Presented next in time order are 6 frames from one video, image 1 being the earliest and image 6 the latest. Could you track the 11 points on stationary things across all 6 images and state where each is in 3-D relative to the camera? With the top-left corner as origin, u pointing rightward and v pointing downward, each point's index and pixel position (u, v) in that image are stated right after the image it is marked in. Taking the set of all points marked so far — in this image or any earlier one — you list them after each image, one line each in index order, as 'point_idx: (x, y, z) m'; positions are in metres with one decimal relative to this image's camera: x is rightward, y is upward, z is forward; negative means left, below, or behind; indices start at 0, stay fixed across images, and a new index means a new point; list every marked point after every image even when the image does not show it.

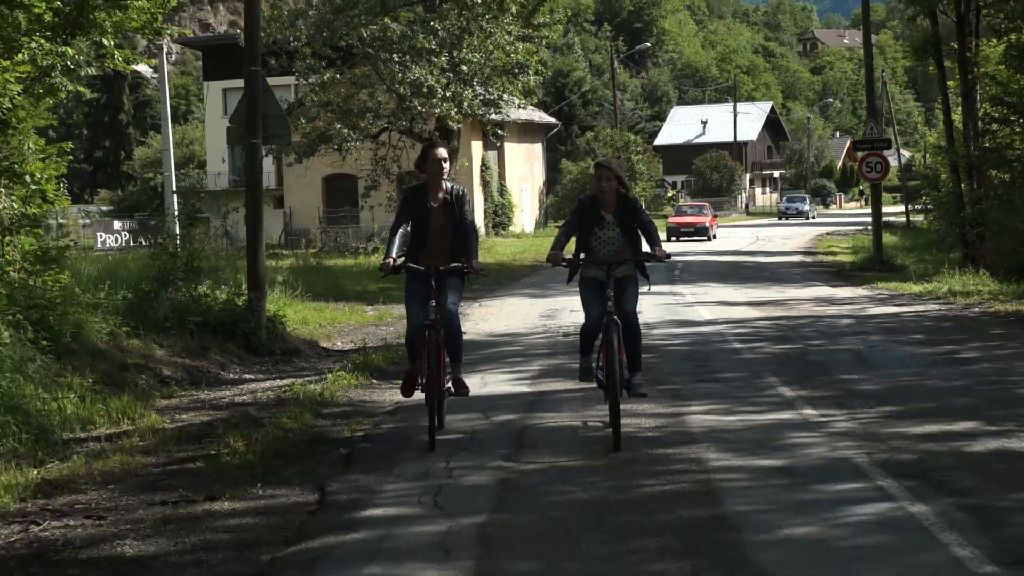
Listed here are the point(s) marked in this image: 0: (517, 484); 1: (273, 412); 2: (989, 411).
0: (0.0, -0.7, +6.2) m
1: (-1.2, -0.6, +8.9) m
2: (+2.0, -0.5, +7.6) m
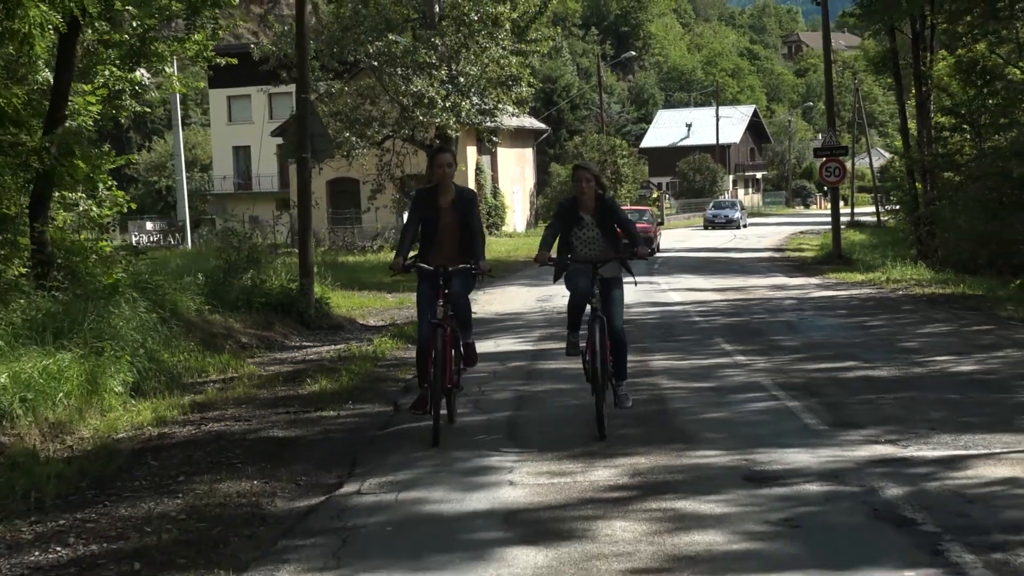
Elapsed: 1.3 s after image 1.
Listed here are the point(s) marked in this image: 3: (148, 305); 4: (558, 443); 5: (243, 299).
0: (+0.1, -0.6, +9.0) m
1: (-1.1, -0.5, +11.8) m
2: (+2.1, -0.4, +10.5) m
3: (-2.6, -0.1, +12.7) m
4: (+0.2, -0.6, +7.3) m
5: (-2.2, -0.1, +14.9) m
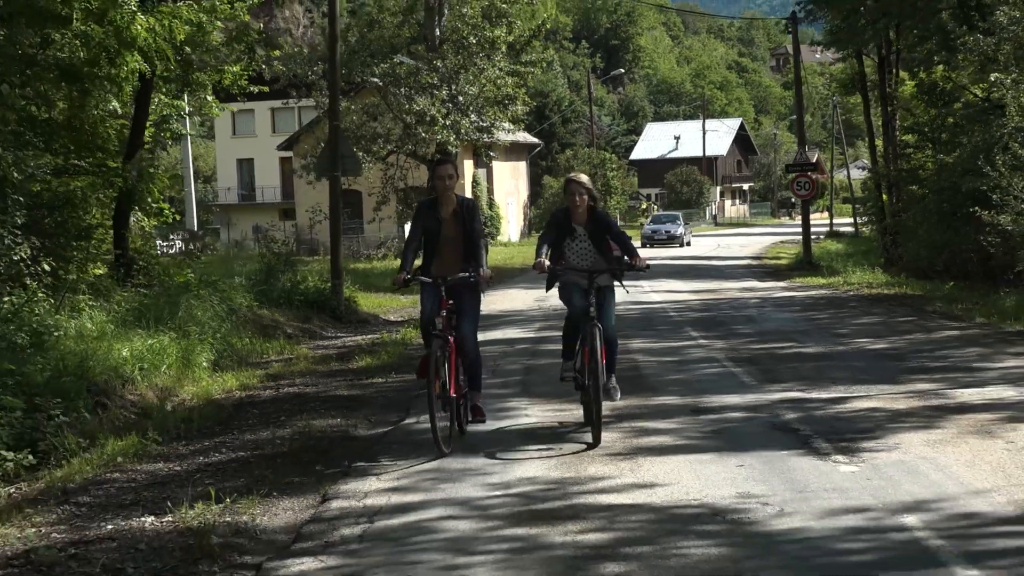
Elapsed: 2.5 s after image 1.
0: (+0.1, -0.5, +11.6) m
1: (-1.1, -0.5, +14.3) m
2: (+2.1, -0.4, +13.0) m
3: (-2.5, -0.1, +15.2) m
4: (+0.3, -0.6, +9.9) m
5: (-2.2, -0.1, +17.4) m
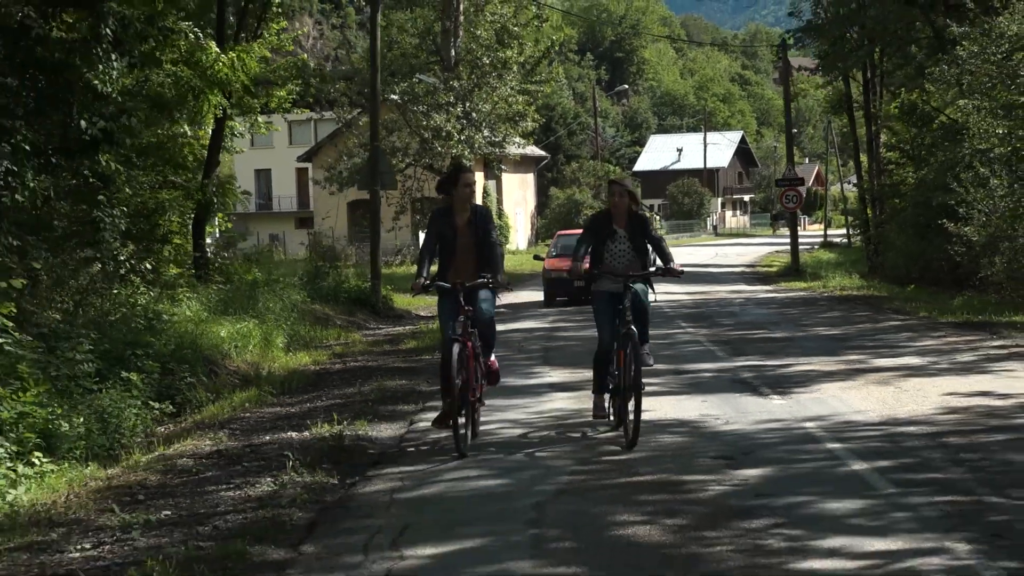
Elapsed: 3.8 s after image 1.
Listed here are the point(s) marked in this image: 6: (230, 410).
0: (+0.3, -0.5, +14.3) m
1: (-0.9, -0.4, +17.0) m
2: (+2.3, -0.4, +15.8) m
3: (-2.3, 0.0, +18.0) m
4: (+0.4, -0.5, +12.6) m
5: (-2.0, -0.1, +20.2) m
6: (-1.7, -0.7, +10.9) m
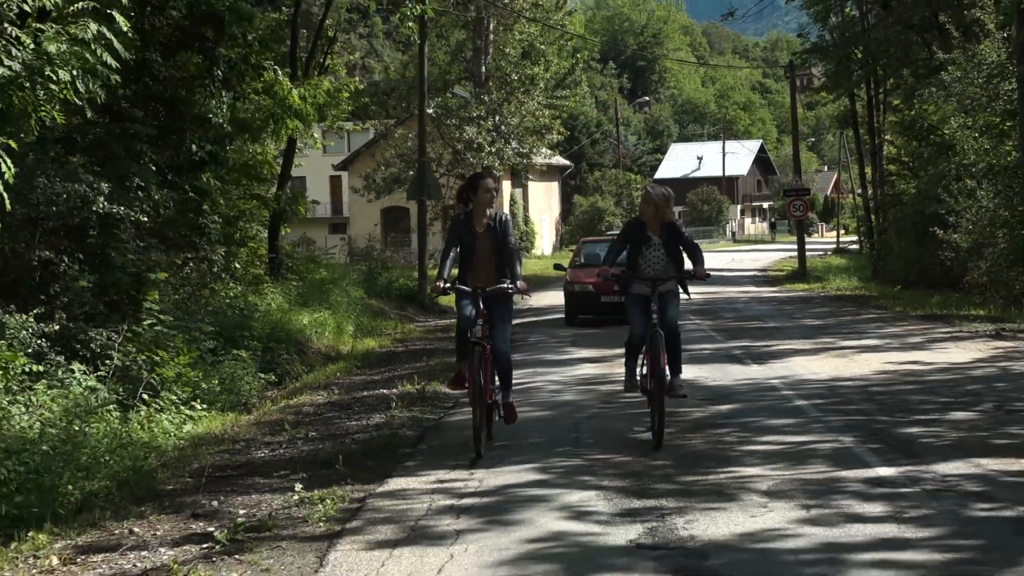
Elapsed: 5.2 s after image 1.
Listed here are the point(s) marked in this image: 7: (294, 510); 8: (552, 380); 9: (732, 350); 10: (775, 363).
0: (+0.6, -0.4, +17.1) m
1: (-0.5, -0.4, +19.8) m
2: (+2.6, -0.3, +18.5) m
3: (-2.0, 0.0, +20.7) m
4: (+0.7, -0.5, +15.4) m
5: (-1.6, 0.0, +23.0) m
6: (-1.4, -0.7, +13.7) m
7: (-0.8, -0.8, +6.4) m
8: (+0.3, -0.6, +11.6) m
9: (+1.7, -0.5, +13.8) m
10: (+1.8, -0.5, +12.4) m
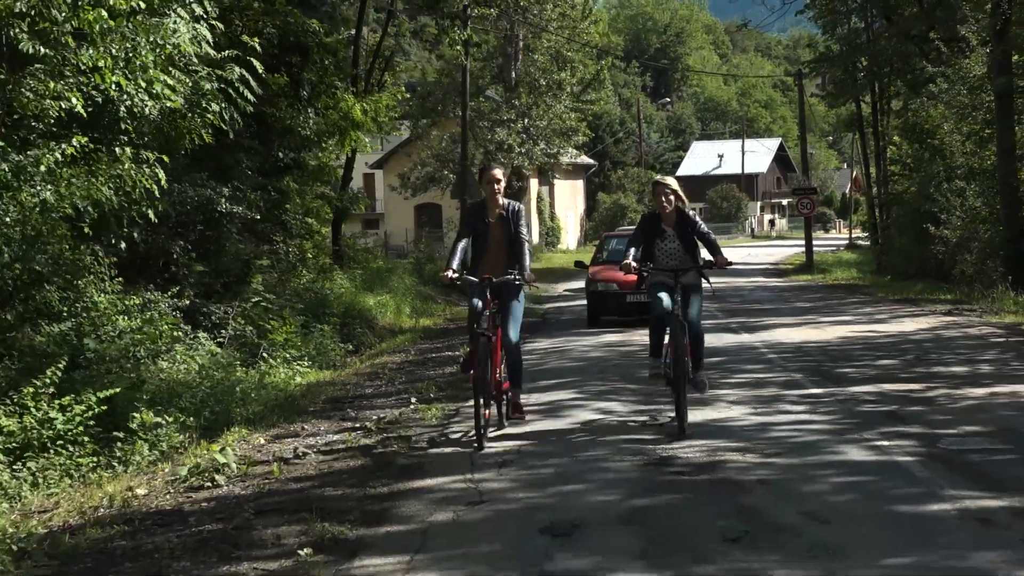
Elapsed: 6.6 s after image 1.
0: (+1.0, -0.3, +20.1) m
1: (-0.1, -0.3, +22.8) m
2: (+3.1, -0.2, +21.5) m
3: (-1.5, +0.2, +23.8) m
4: (+1.1, -0.4, +18.4) m
5: (-1.2, +0.1, +26.0) m
6: (-1.1, -0.5, +16.7) m
7: (-0.5, -0.7, +9.4) m
8: (+0.6, -0.5, +14.6) m
9: (+2.1, -0.3, +16.8) m
10: (+2.2, -0.4, +15.4) m
